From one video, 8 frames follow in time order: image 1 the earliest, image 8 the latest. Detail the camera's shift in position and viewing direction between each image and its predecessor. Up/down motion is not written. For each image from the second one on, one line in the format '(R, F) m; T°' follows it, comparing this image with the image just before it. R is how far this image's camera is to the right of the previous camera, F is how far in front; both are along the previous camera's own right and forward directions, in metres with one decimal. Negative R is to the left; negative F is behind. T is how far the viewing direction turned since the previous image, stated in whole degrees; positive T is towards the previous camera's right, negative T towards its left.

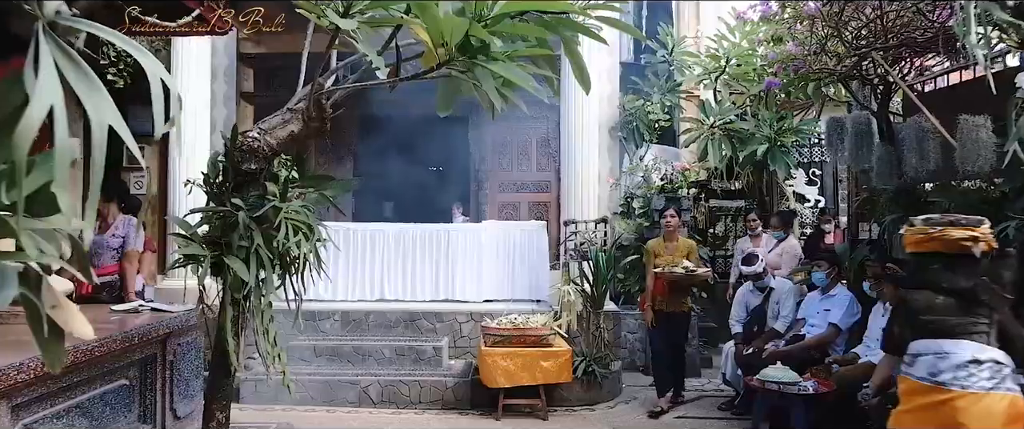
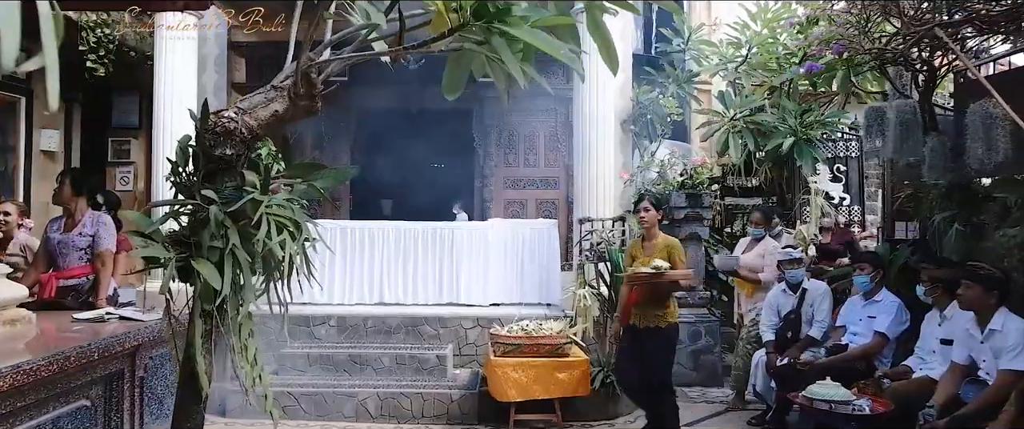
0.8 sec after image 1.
(-0.1, +0.3) m; 0°
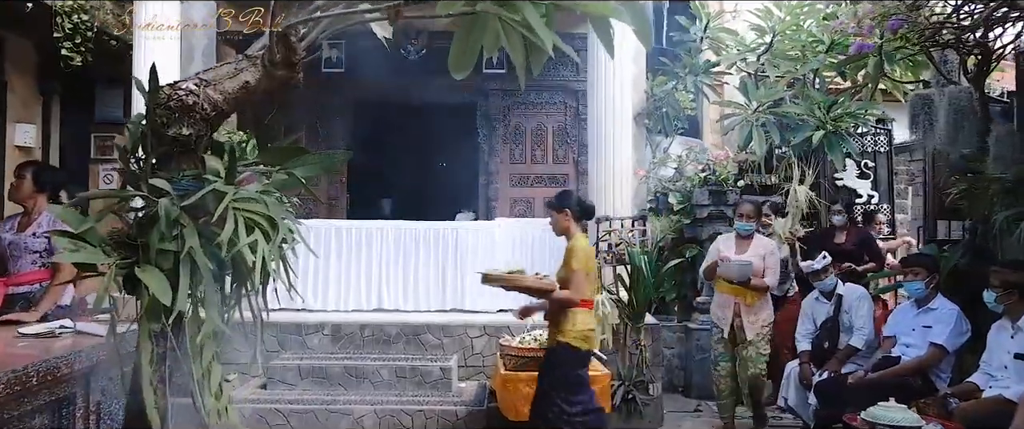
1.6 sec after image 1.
(0.0, +0.3) m; 0°
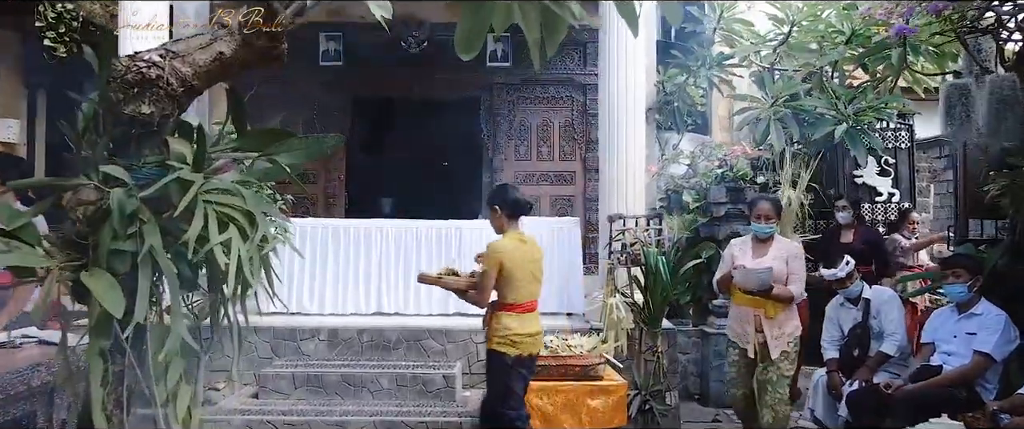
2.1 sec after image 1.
(0.0, +0.2) m; 0°
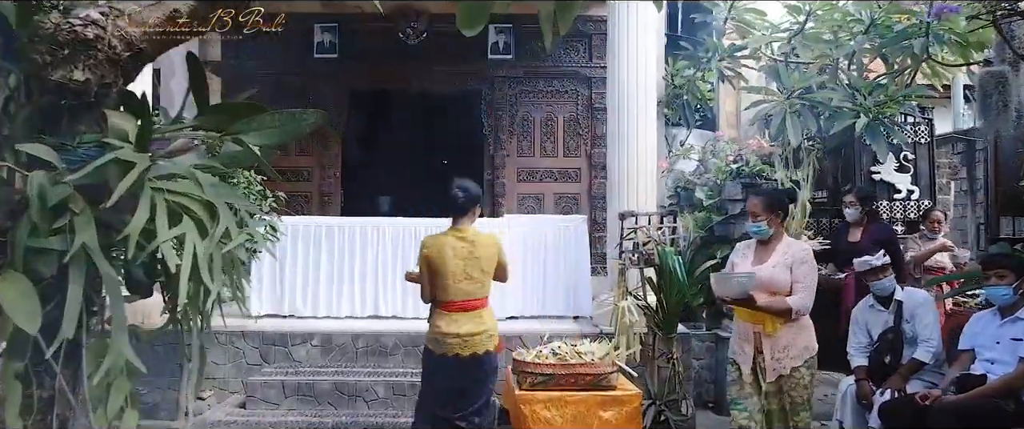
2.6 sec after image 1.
(0.0, +0.2) m; 0°
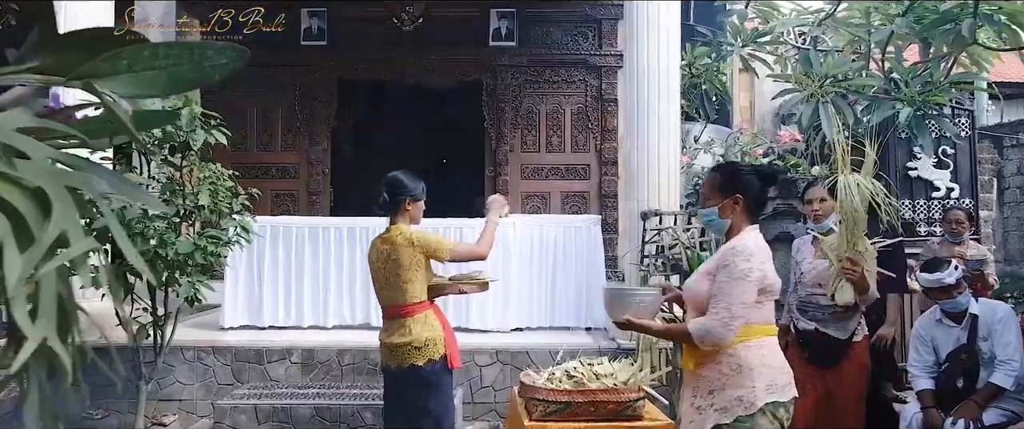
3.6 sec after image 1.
(0.0, +0.4) m; 0°
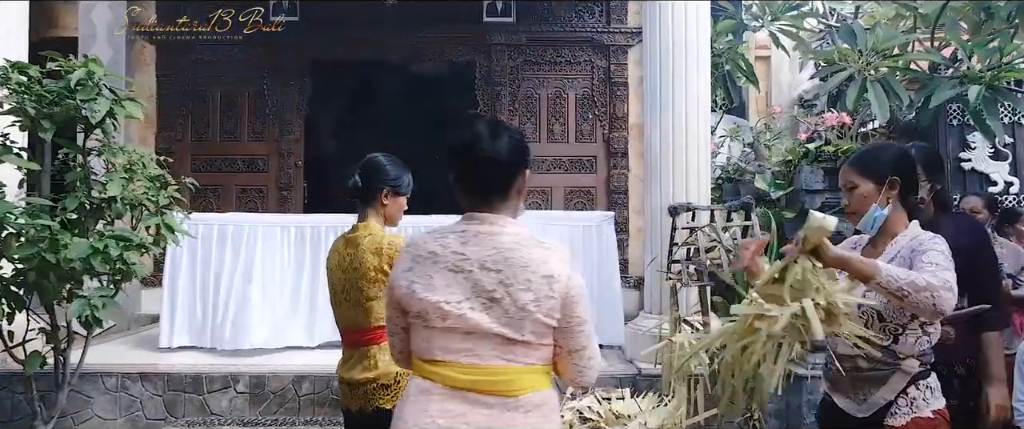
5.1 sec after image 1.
(0.0, +0.5) m; 0°
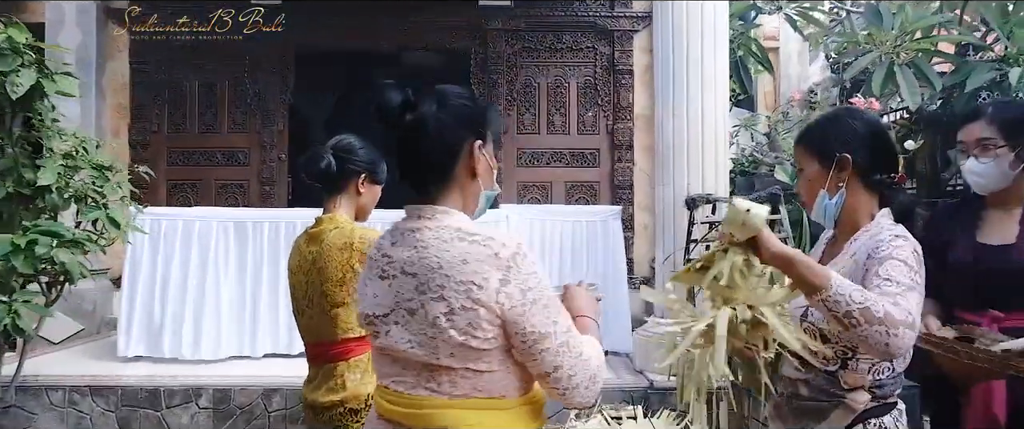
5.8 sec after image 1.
(0.0, +0.2) m; 0°
